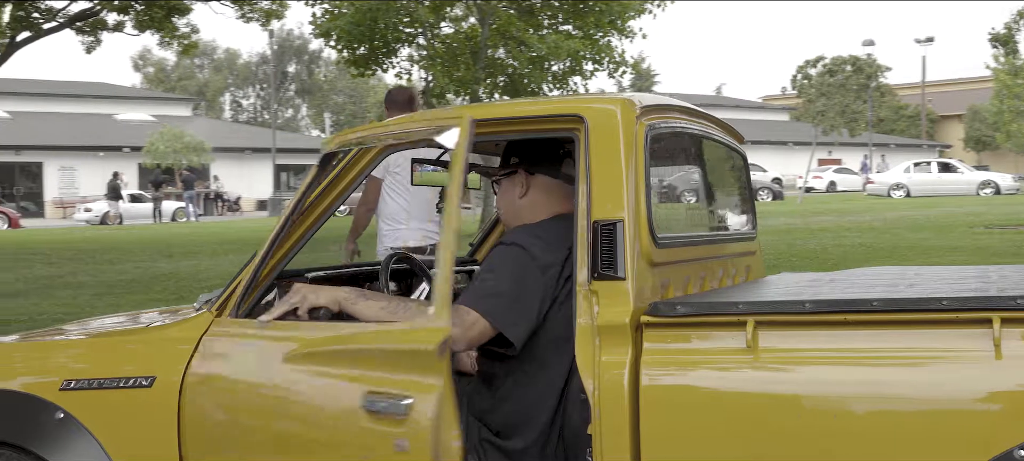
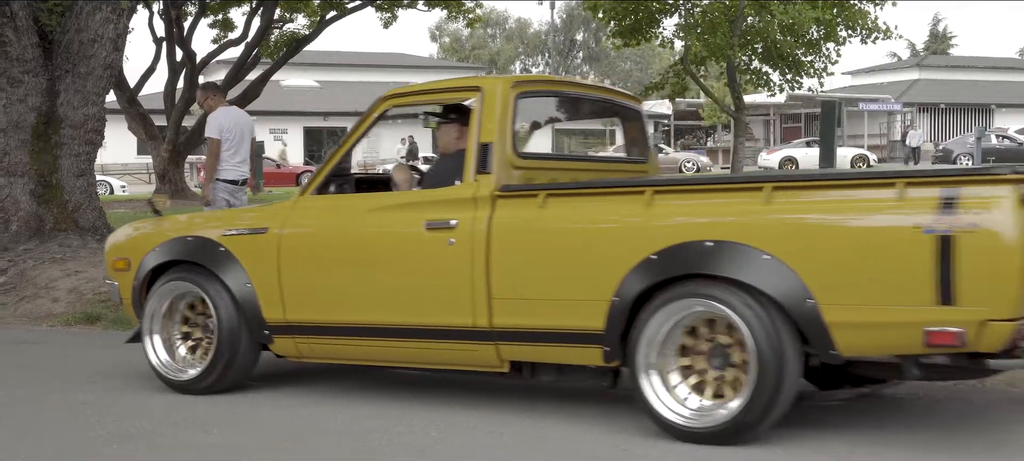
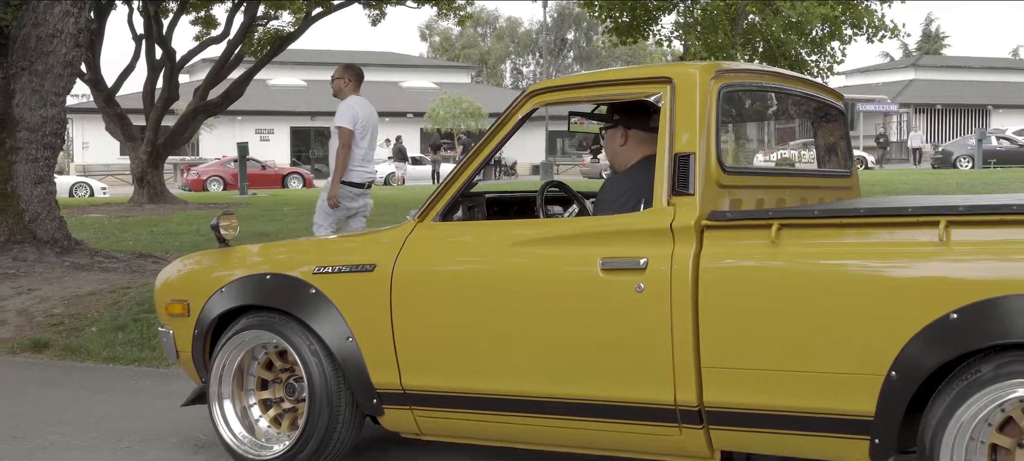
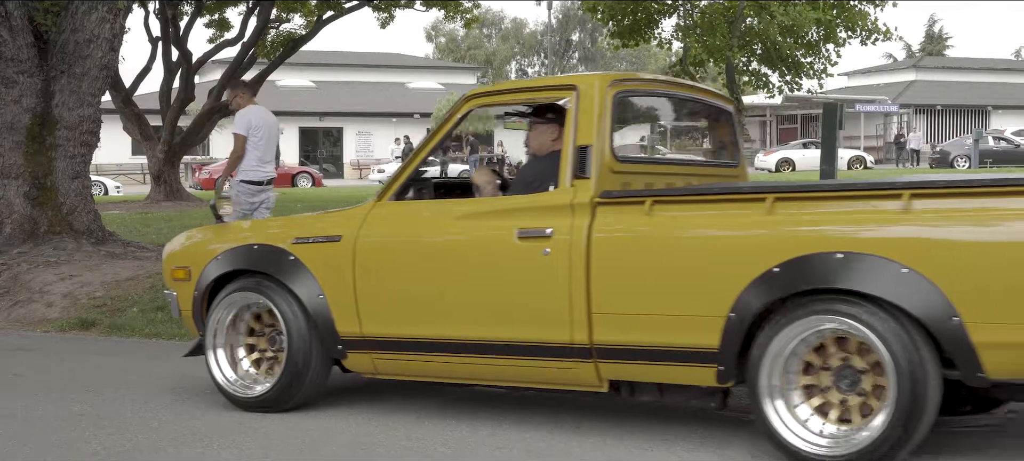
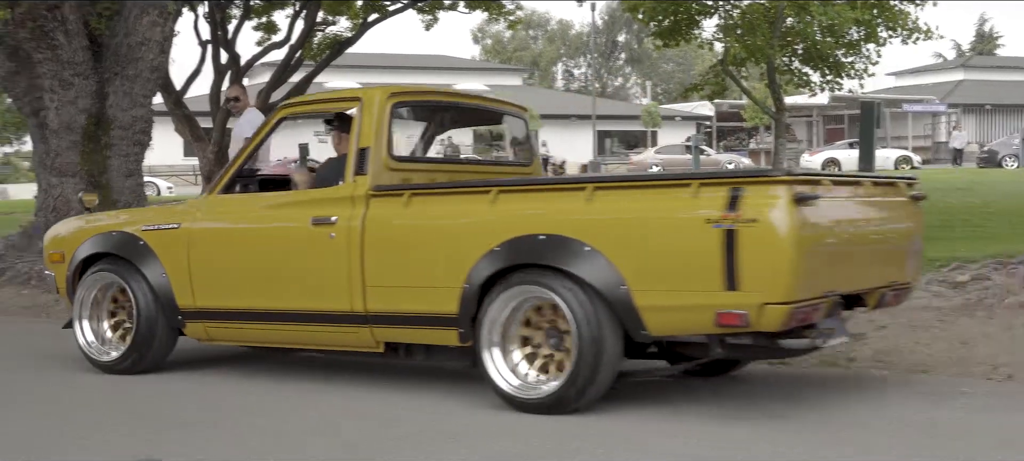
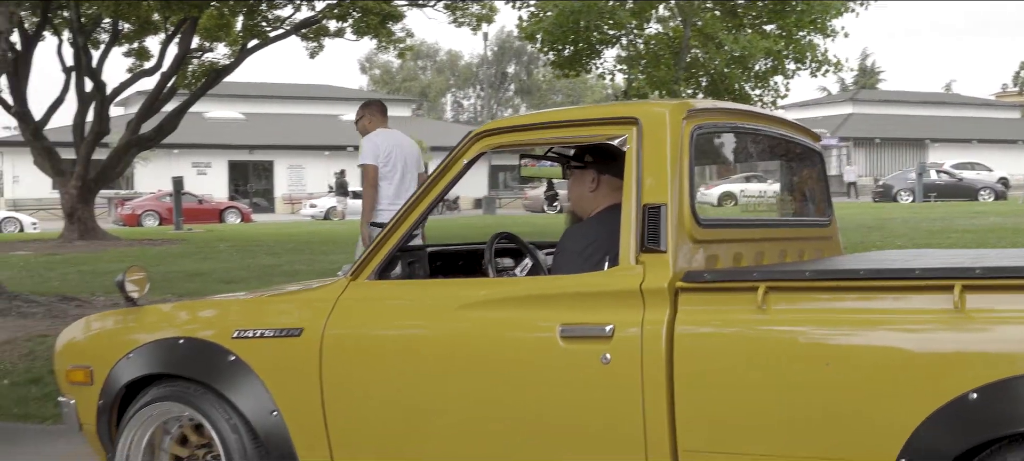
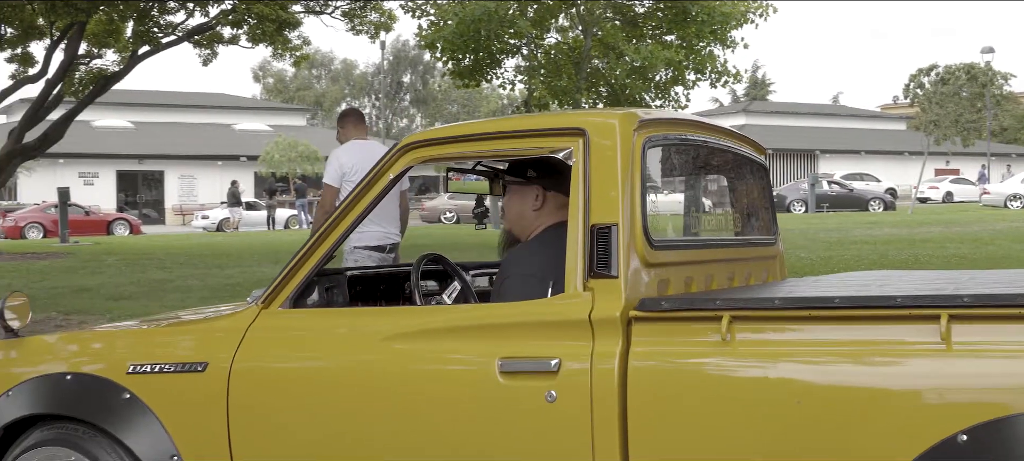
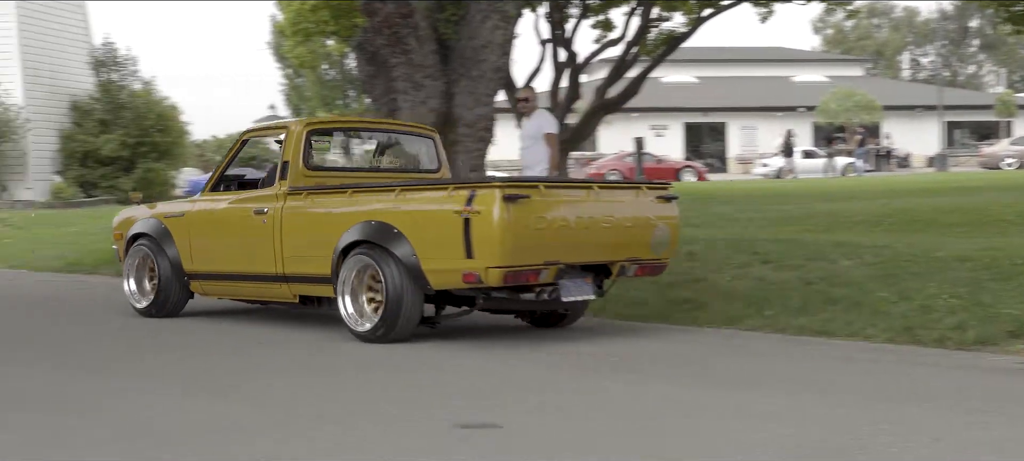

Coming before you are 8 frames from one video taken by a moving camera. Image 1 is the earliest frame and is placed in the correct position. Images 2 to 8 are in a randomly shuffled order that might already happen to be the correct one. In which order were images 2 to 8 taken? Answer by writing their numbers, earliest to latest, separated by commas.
7, 6, 3, 4, 2, 5, 8
